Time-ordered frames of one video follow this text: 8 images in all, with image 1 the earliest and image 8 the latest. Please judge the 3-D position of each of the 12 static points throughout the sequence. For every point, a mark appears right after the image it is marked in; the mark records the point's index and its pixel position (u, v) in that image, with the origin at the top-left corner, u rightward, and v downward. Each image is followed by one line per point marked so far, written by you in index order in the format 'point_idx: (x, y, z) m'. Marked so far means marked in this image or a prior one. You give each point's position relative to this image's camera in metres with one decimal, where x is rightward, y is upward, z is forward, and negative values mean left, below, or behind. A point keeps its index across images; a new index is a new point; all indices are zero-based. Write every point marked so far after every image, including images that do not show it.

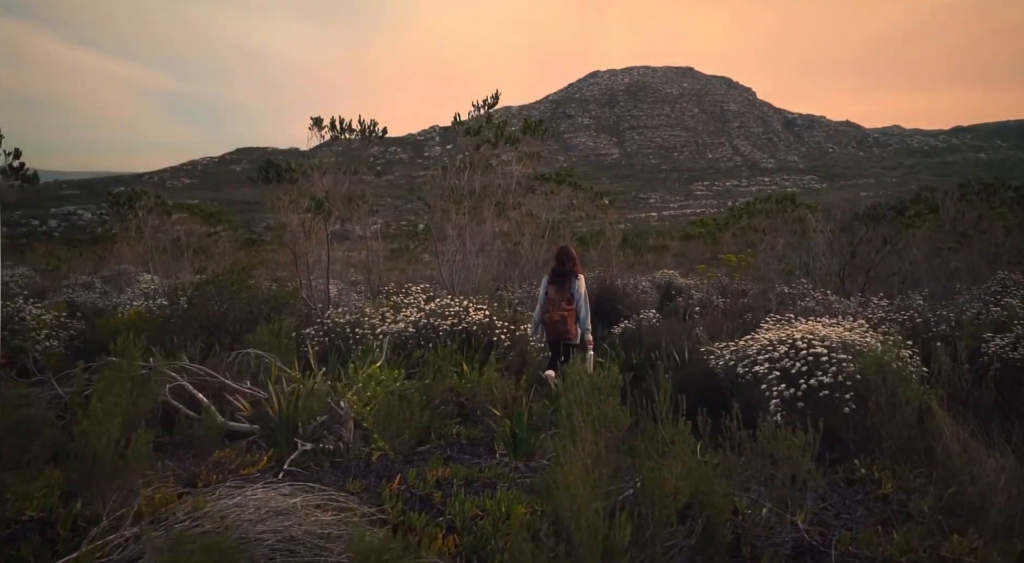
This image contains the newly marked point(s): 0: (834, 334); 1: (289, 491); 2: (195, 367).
0: (+2.1, -0.3, +4.1) m
1: (-1.0, -0.9, +2.7) m
2: (-2.3, -0.6, +4.4) m
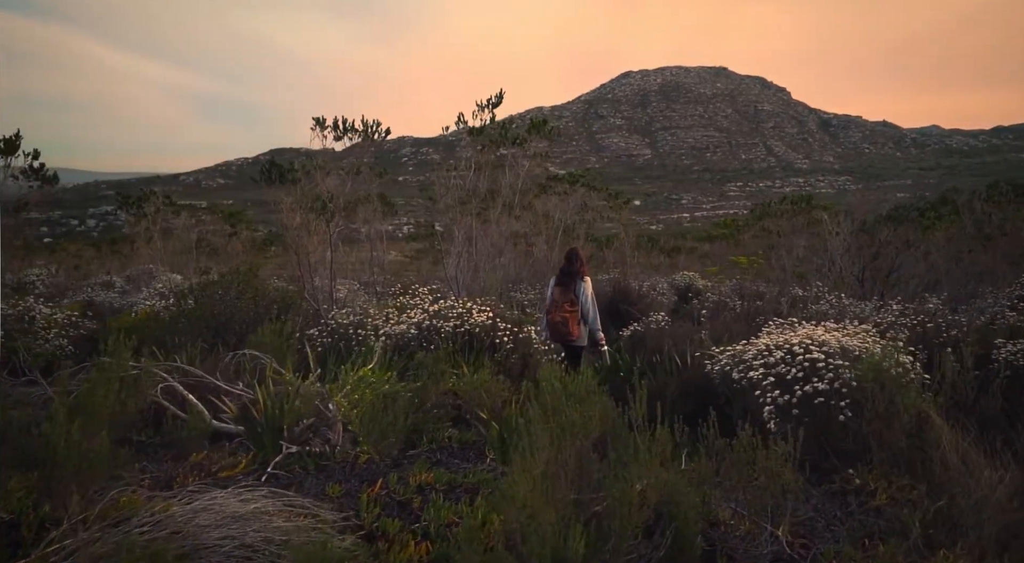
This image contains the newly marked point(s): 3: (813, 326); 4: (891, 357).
0: (+2.1, -0.4, +4.0) m
1: (-1.1, -0.9, +2.7) m
2: (-2.3, -0.6, +4.4) m
3: (+2.2, -0.3, +4.6) m
4: (+2.3, -0.5, +3.7) m
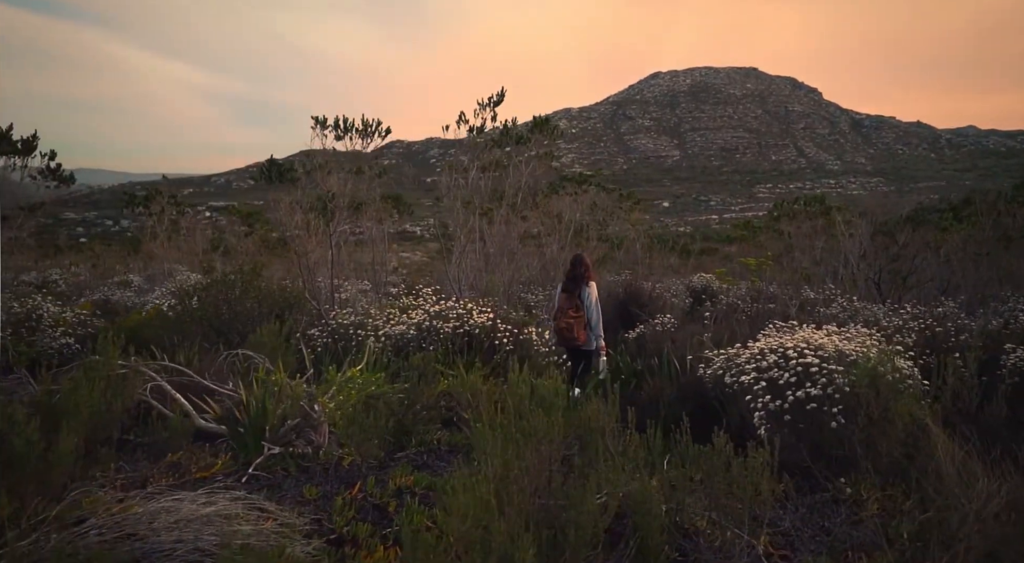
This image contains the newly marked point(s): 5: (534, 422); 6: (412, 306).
0: (+2.0, -0.4, +3.9) m
1: (-1.2, -0.9, +2.7) m
2: (-2.4, -0.6, +4.4) m
3: (+2.2, -0.3, +4.5) m
4: (+2.2, -0.5, +3.6) m
5: (+0.1, -0.5, +2.3) m
6: (-1.1, -0.3, +7.3) m
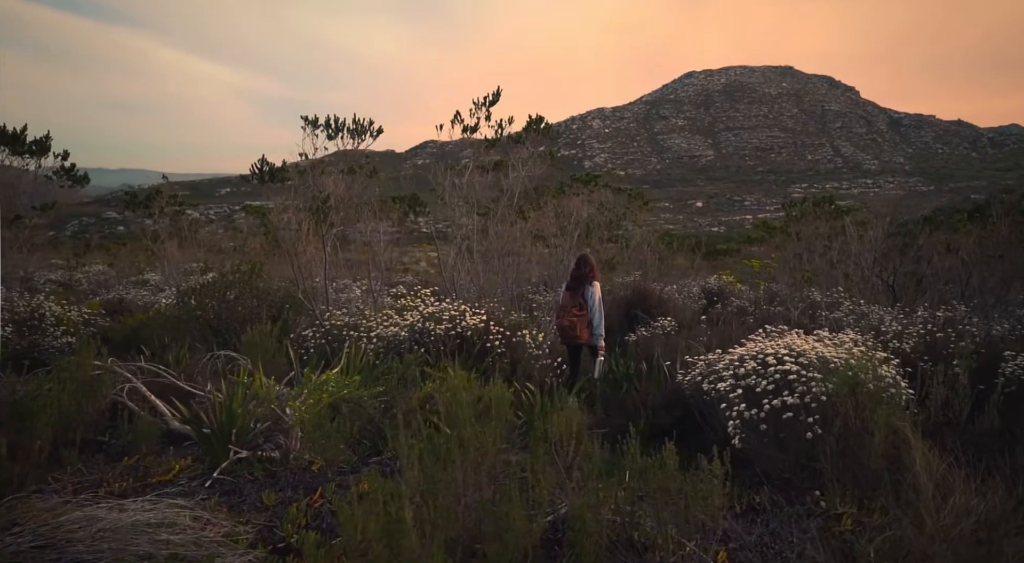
0: (+1.8, -0.4, +3.7) m
1: (-1.5, -1.0, +2.6) m
2: (-2.5, -0.6, +4.4) m
3: (+2.0, -0.4, +4.3) m
4: (+2.0, -0.5, +3.4) m
5: (-0.1, -0.5, +2.2) m
6: (-1.2, -0.3, +7.3) m
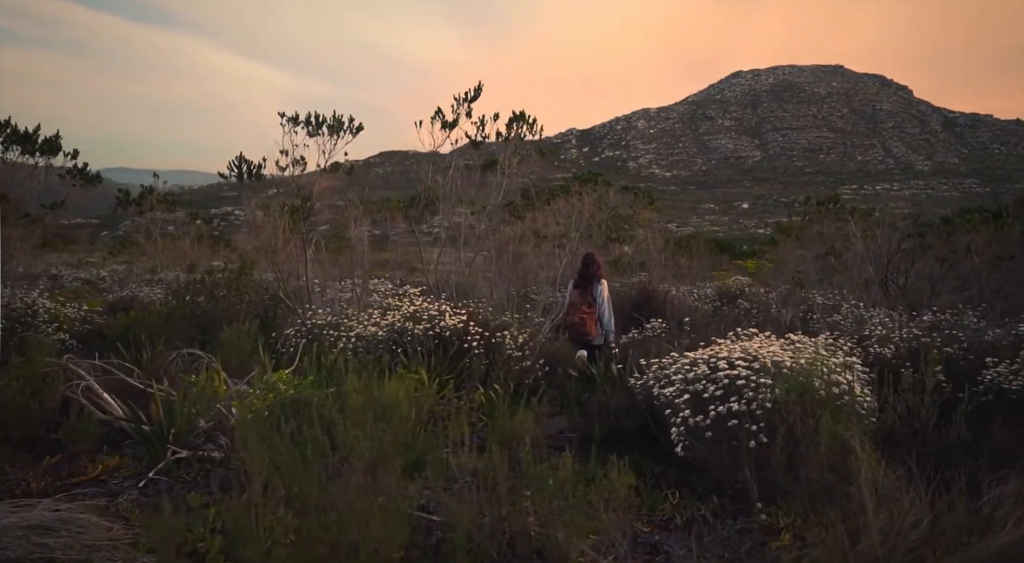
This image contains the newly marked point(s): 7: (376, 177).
0: (+1.5, -0.4, +3.6) m
1: (-1.8, -0.9, +2.6) m
2: (-2.8, -0.6, +4.4) m
3: (+1.7, -0.4, +4.2) m
4: (+1.7, -0.5, +3.3) m
5: (-0.5, -0.5, +2.1) m
6: (-1.4, -0.3, +7.2) m
7: (-2.4, +1.9, +11.2) m
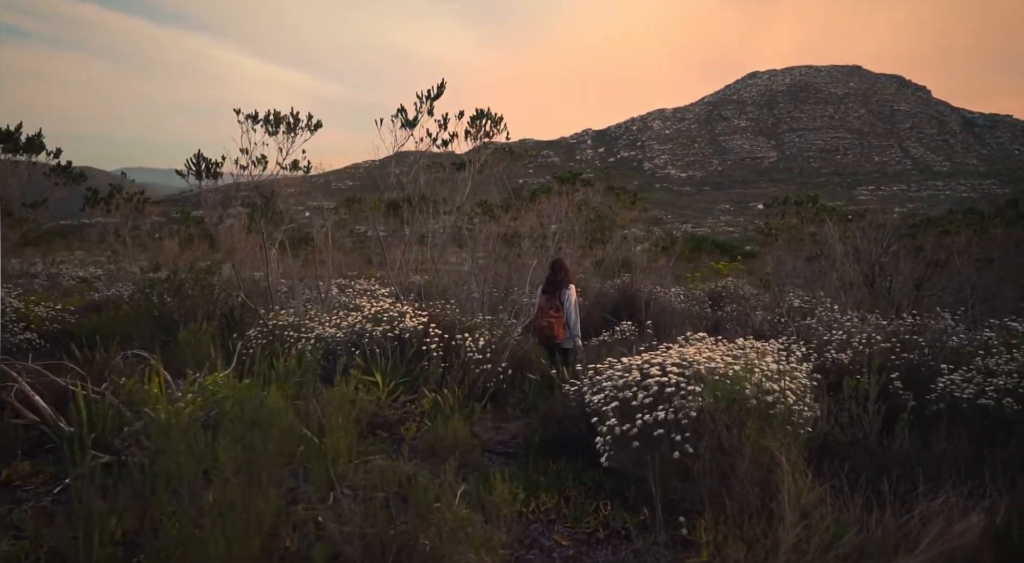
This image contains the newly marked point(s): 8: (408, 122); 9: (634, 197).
0: (+1.1, -0.4, +3.4) m
1: (-2.2, -0.9, +2.5) m
2: (-3.2, -0.6, +4.3) m
3: (+1.3, -0.4, +4.0) m
4: (+1.3, -0.5, +3.1) m
5: (-0.9, -0.5, +2.0) m
6: (-1.8, -0.3, +7.1) m
7: (-2.8, +1.9, +11.1) m
8: (-1.0, +1.6, +6.1) m
9: (+2.6, +1.8, +13.4) m
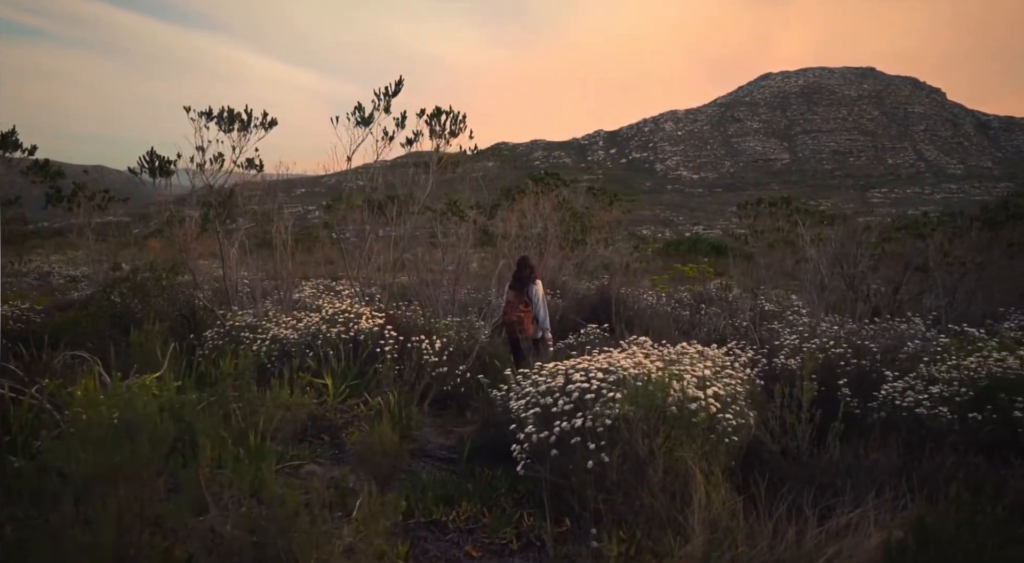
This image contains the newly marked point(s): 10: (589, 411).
0: (+0.7, -0.4, +3.3) m
1: (-2.6, -0.9, +2.4) m
2: (-3.7, -0.6, +4.1) m
3: (+0.9, -0.4, +3.9) m
4: (+0.8, -0.5, +3.0) m
5: (-1.3, -0.6, +1.9) m
6: (-2.2, -0.3, +7.0) m
7: (-3.2, +1.9, +11.0) m
8: (-1.4, +1.6, +6.0) m
9: (+2.2, +1.7, +13.4) m
10: (+0.4, -0.6, +3.0) m
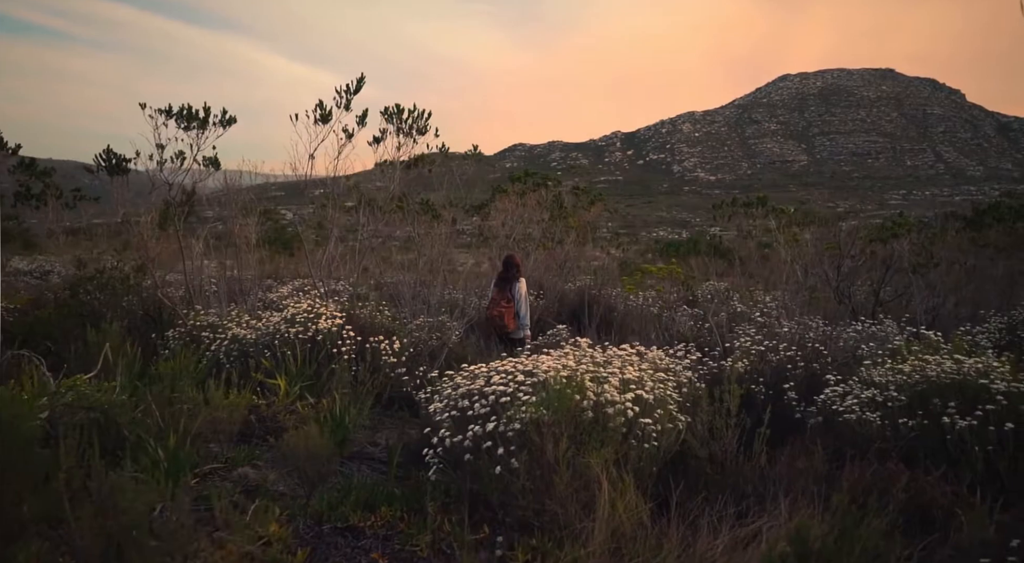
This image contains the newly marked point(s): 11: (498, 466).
0: (+0.3, -0.5, +3.3) m
1: (-3.1, -0.9, +2.3) m
2: (-4.1, -0.6, +4.1) m
3: (+0.5, -0.4, +3.9) m
4: (+0.4, -0.5, +3.0) m
5: (-1.7, -0.6, +1.9) m
6: (-2.6, -0.3, +6.9) m
7: (-3.6, +1.9, +11.0) m
8: (-1.8, +1.6, +5.9) m
9: (+1.9, +1.7, +13.3) m
10: (0.0, -0.6, +2.9) m
11: (-0.1, -0.8, +2.7) m
